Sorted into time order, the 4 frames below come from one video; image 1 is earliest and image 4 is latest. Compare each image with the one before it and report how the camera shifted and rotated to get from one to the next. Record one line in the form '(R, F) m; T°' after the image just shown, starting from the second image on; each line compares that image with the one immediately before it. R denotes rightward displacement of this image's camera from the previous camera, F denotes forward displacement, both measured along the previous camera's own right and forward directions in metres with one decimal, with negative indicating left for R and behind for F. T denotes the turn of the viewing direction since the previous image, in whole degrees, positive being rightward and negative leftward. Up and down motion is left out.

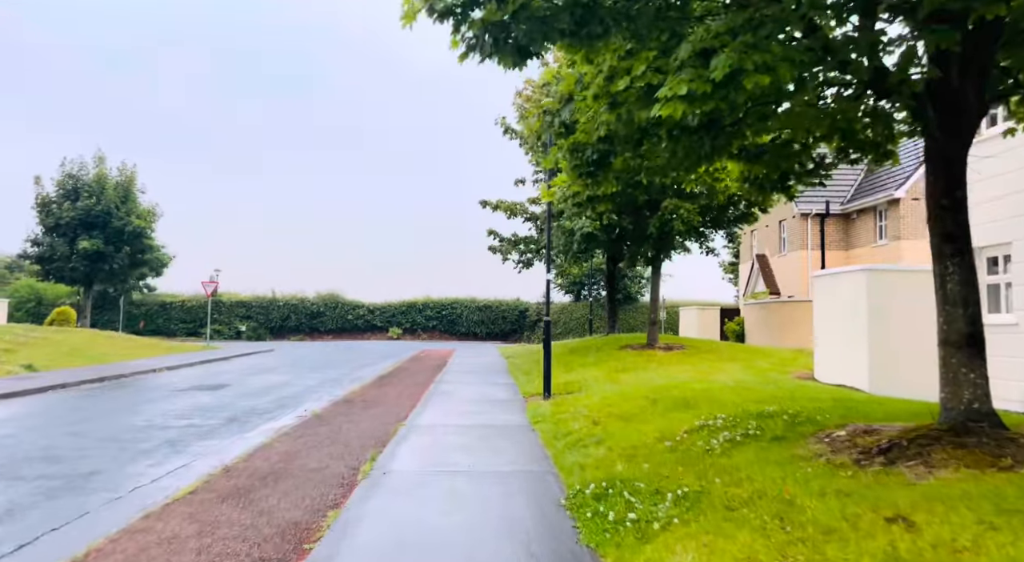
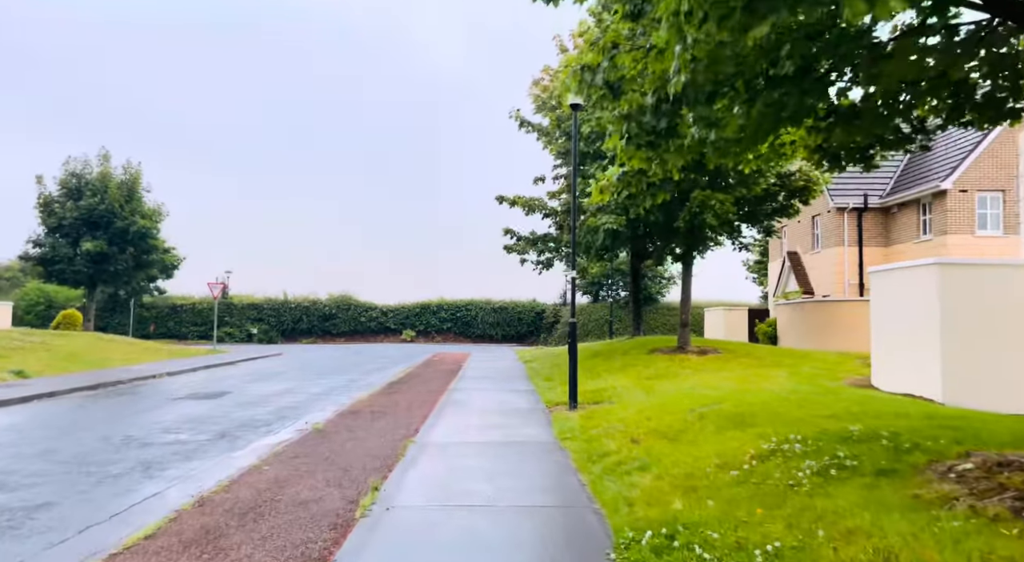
(-0.1, +1.2) m; -1°
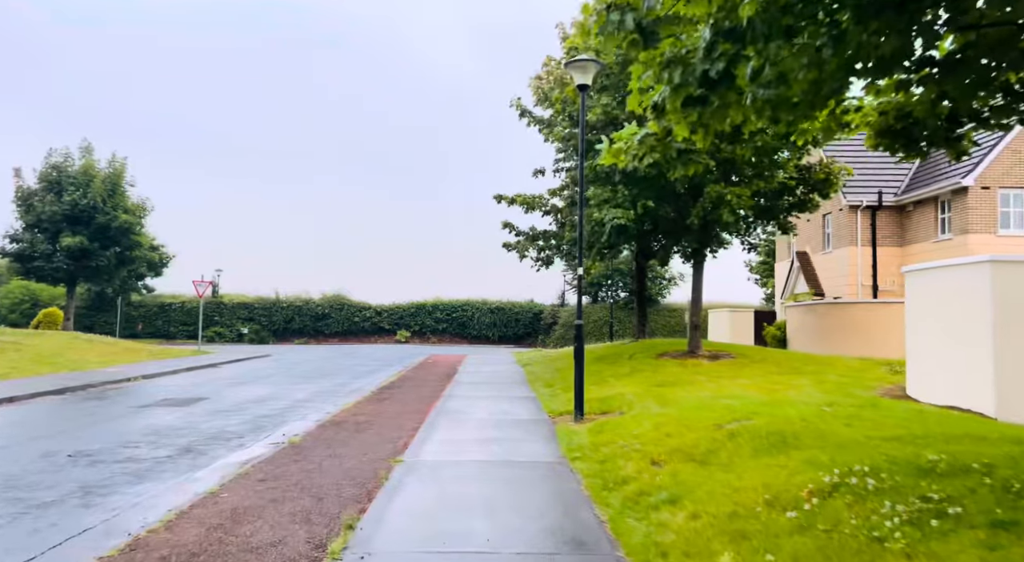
(-0.1, +1.0) m; 0°
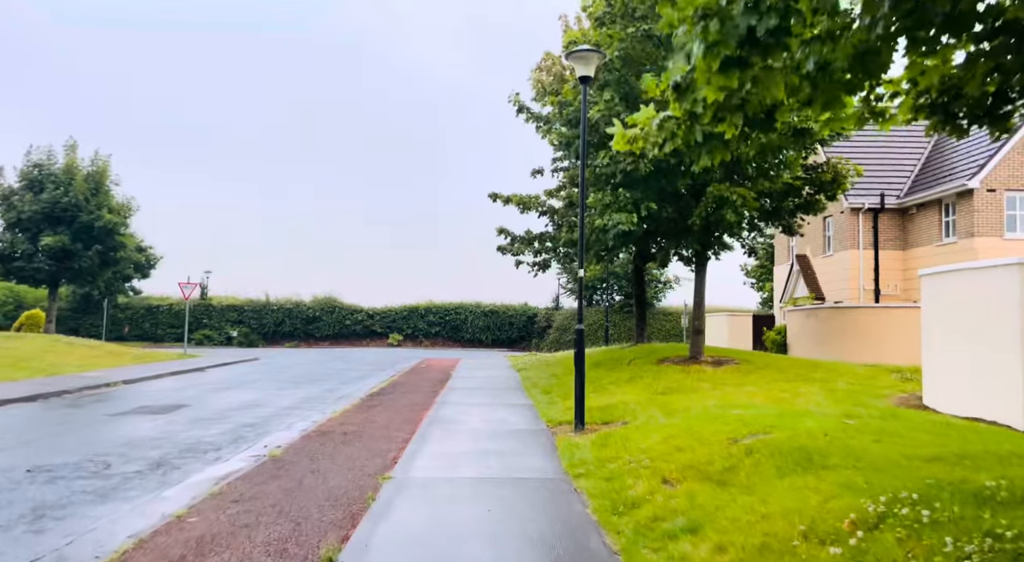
(-0.1, +0.6) m; +1°
